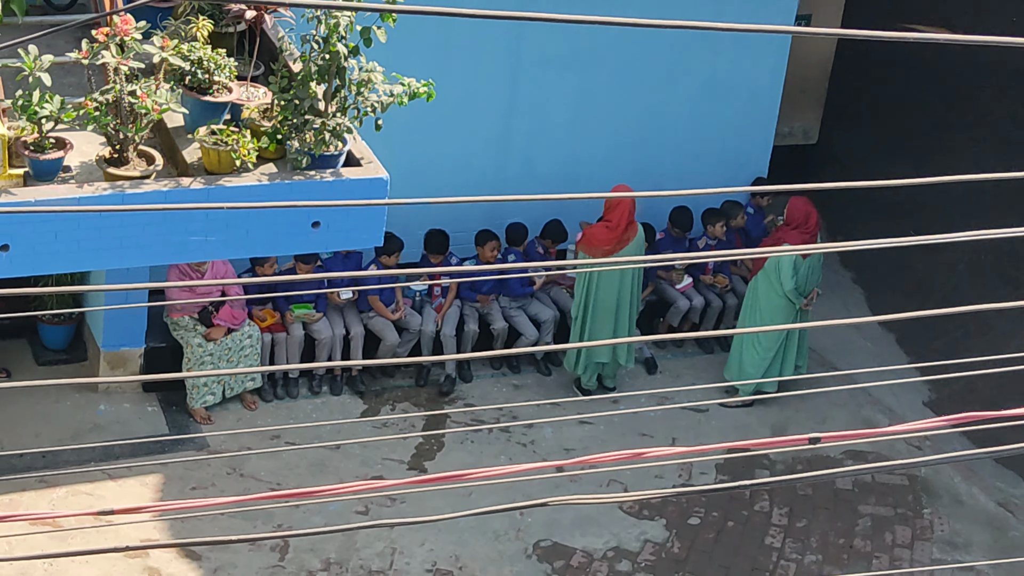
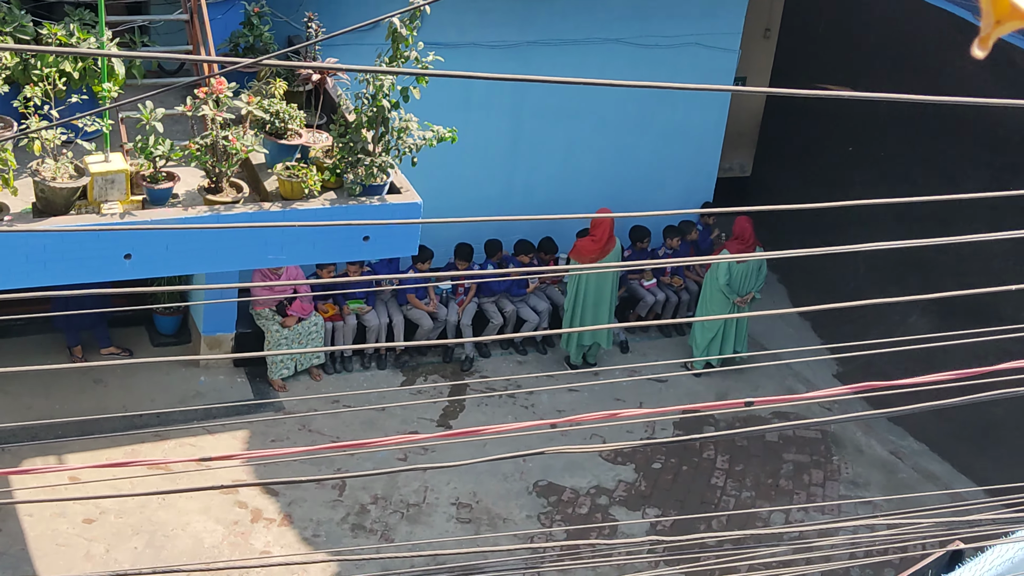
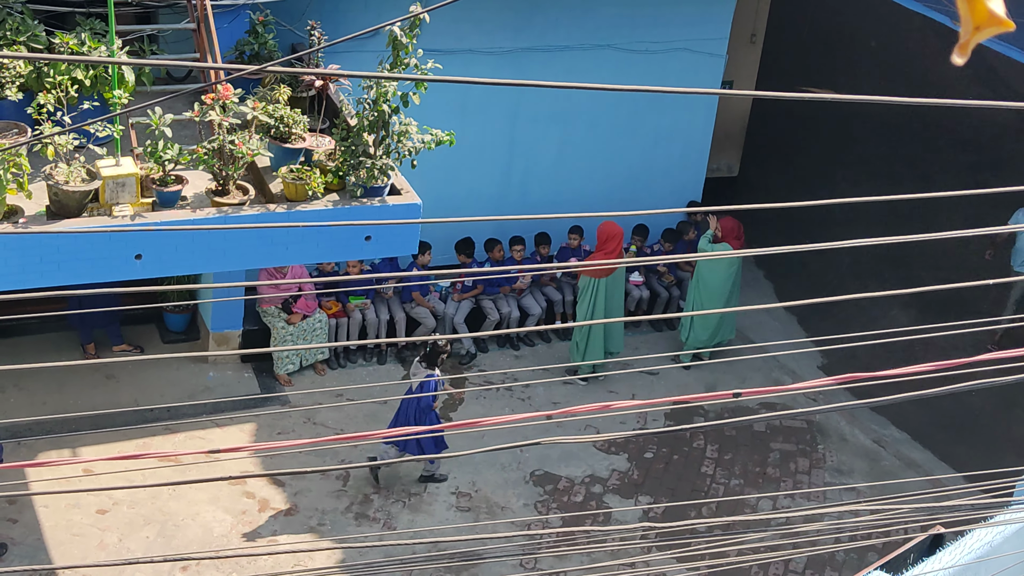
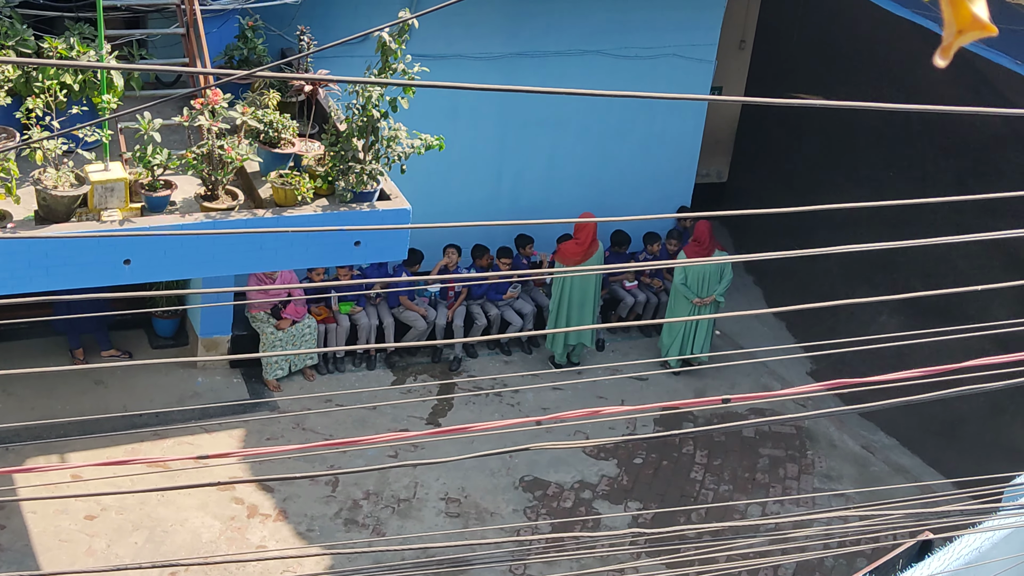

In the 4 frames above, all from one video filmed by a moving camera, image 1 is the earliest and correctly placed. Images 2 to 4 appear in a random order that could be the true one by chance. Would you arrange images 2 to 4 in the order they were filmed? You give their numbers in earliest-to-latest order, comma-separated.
2, 4, 3
